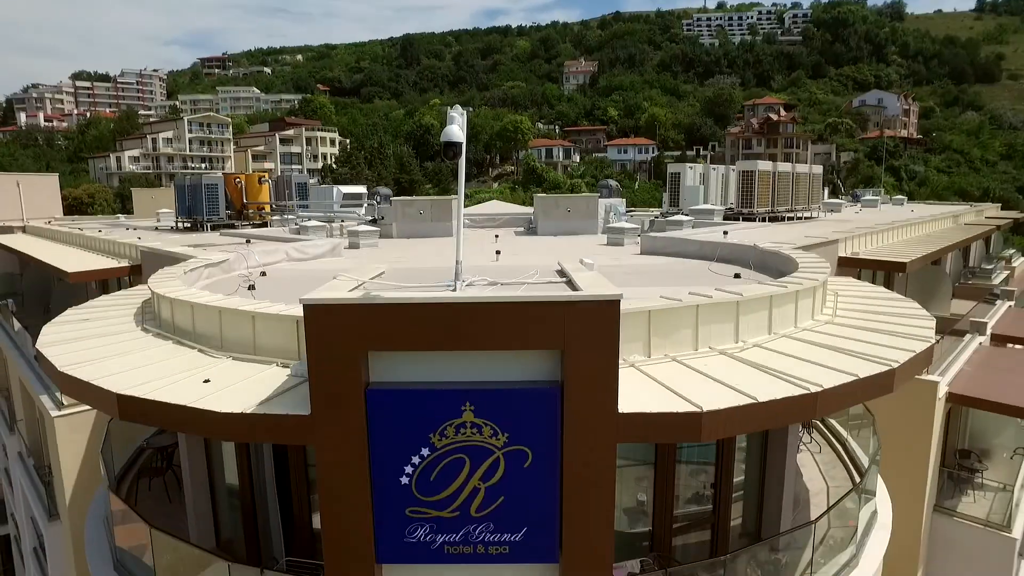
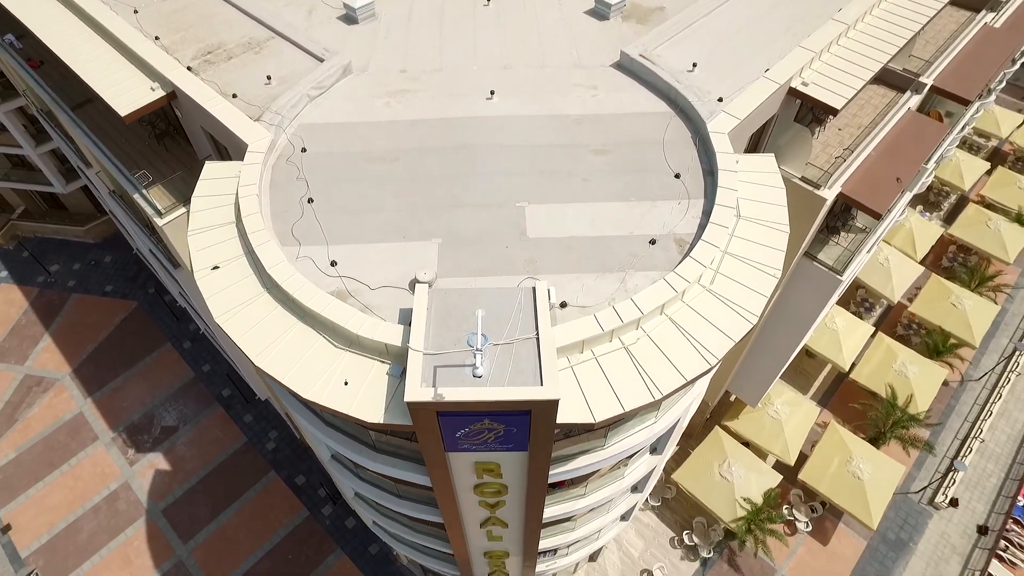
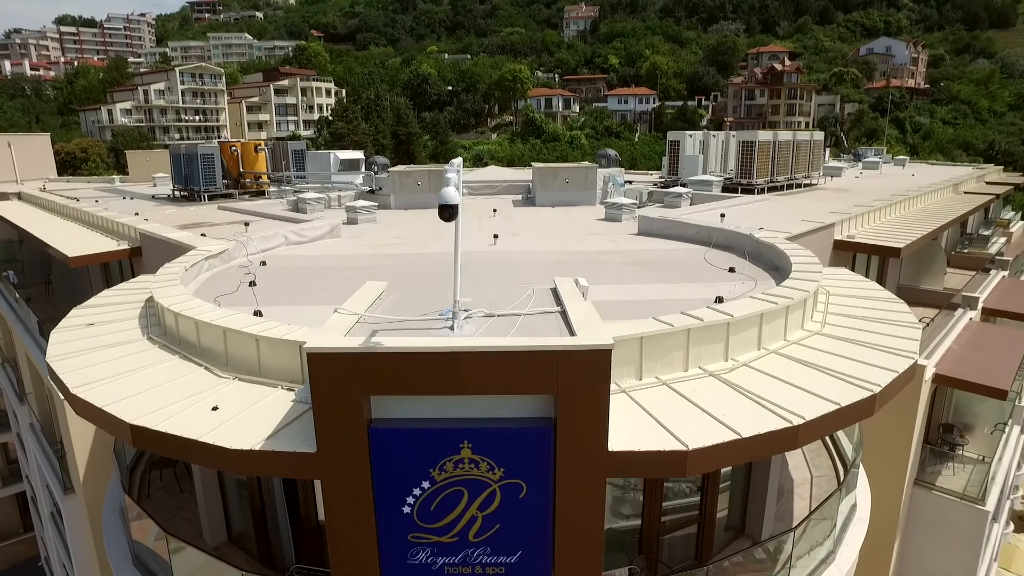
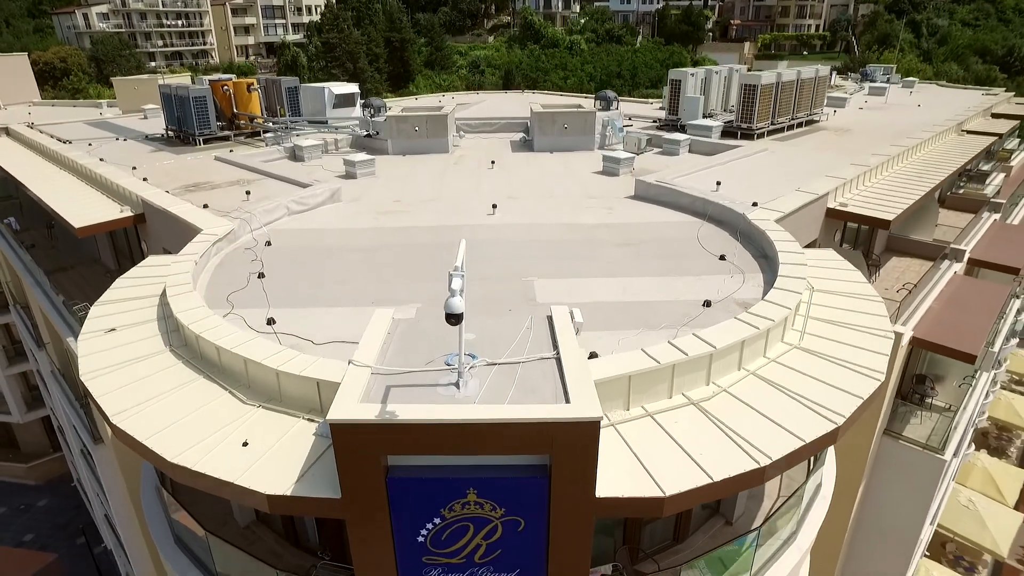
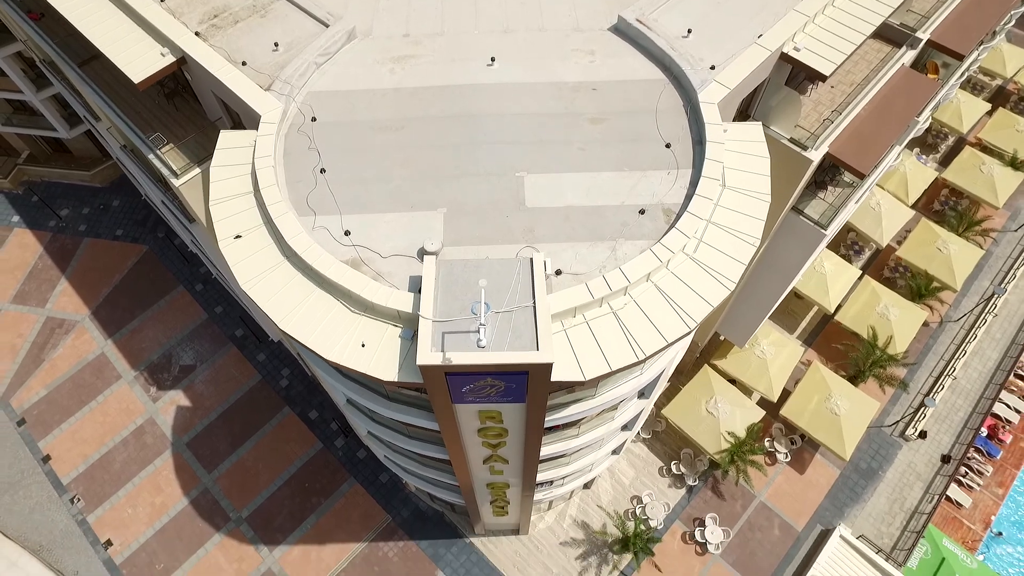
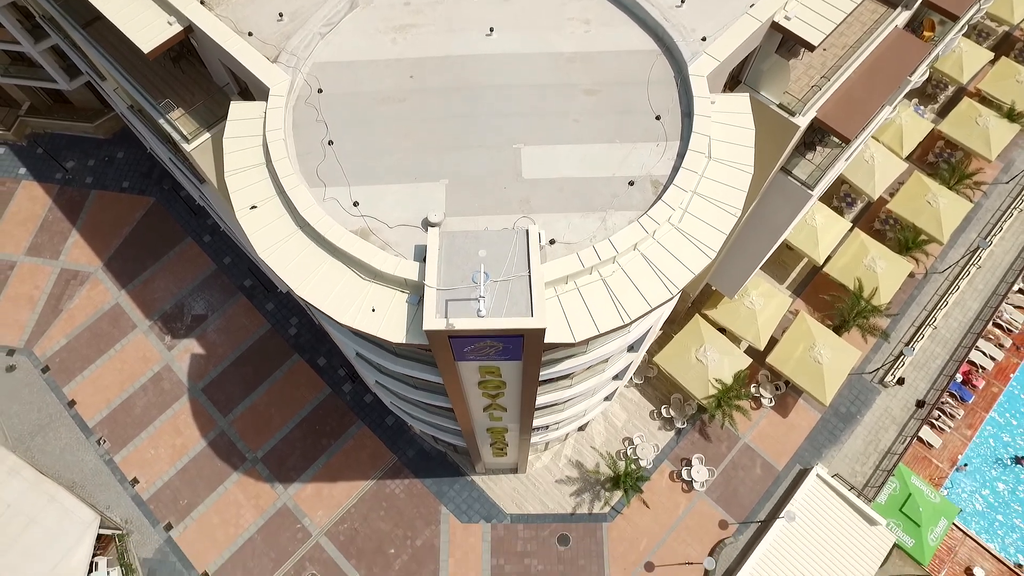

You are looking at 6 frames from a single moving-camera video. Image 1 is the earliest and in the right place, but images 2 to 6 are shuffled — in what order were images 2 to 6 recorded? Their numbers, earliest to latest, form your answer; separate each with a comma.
3, 4, 2, 5, 6
